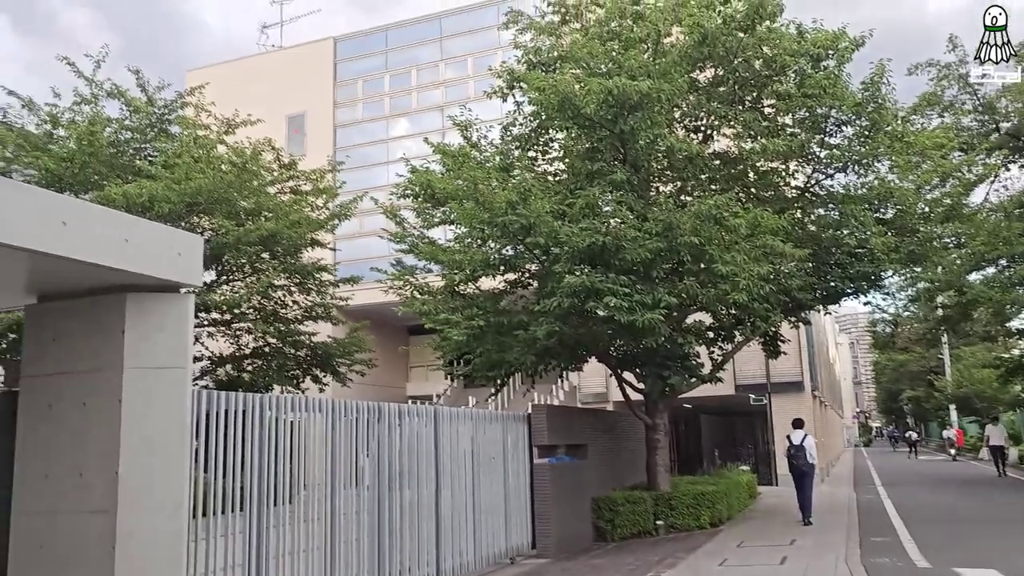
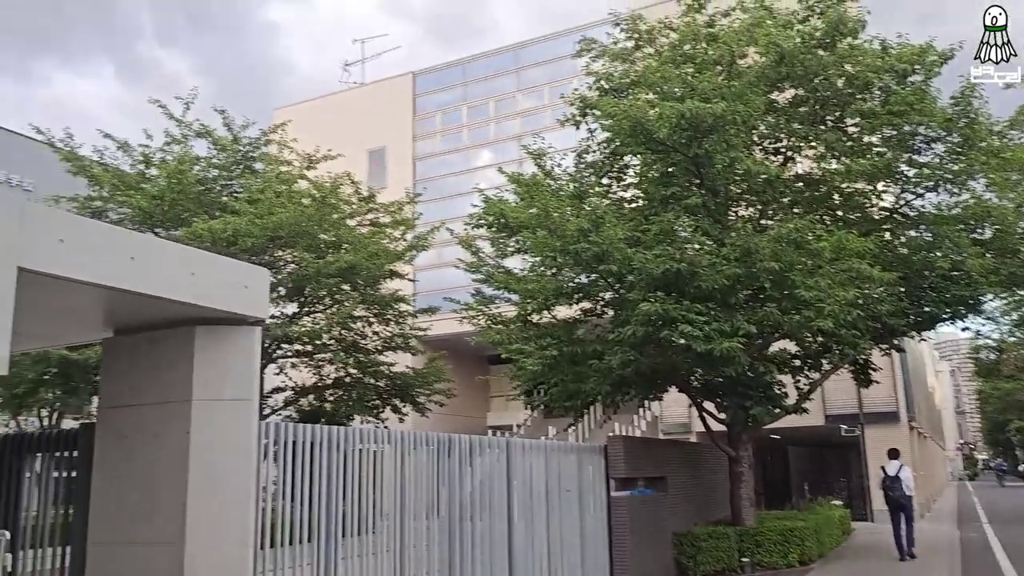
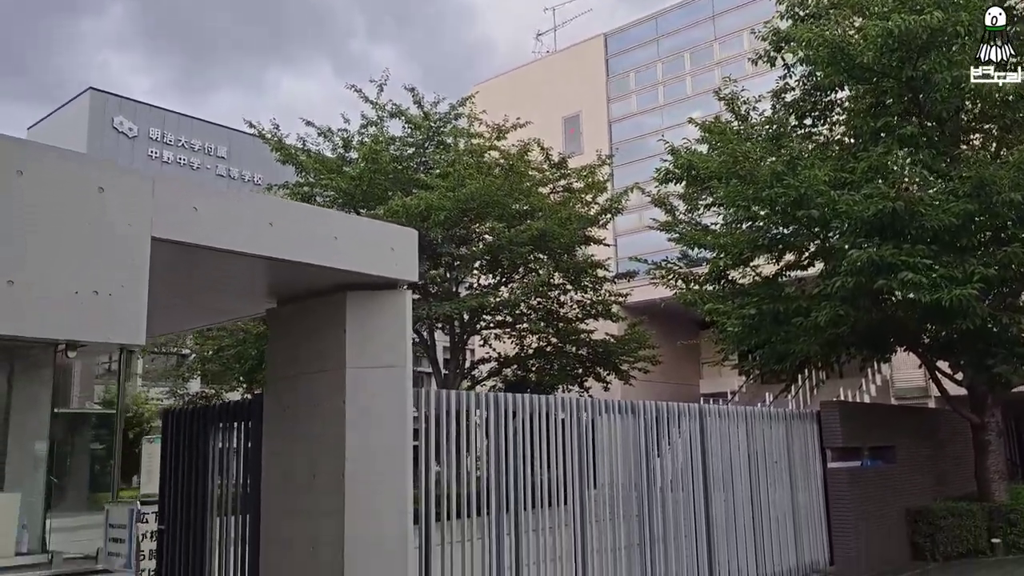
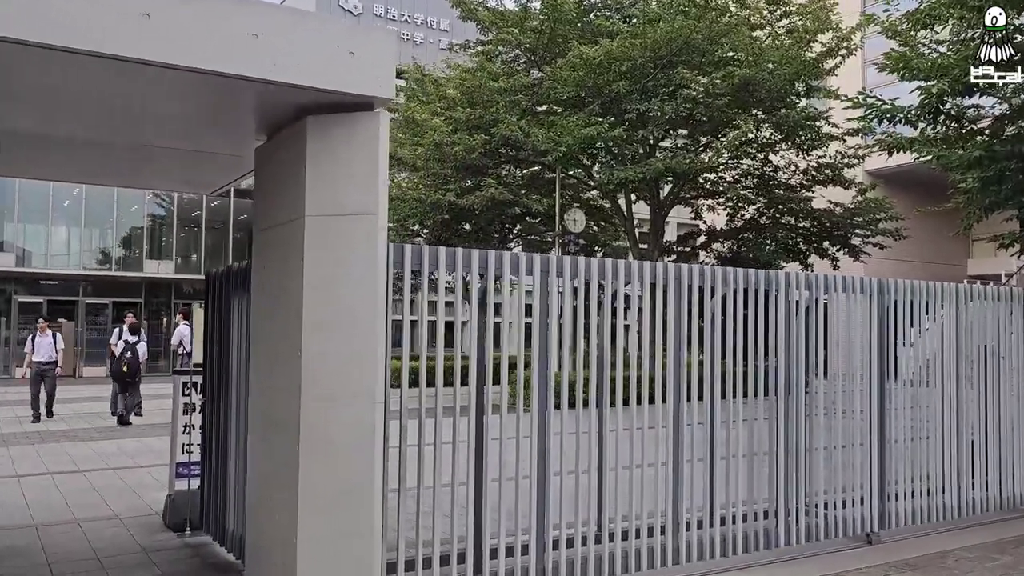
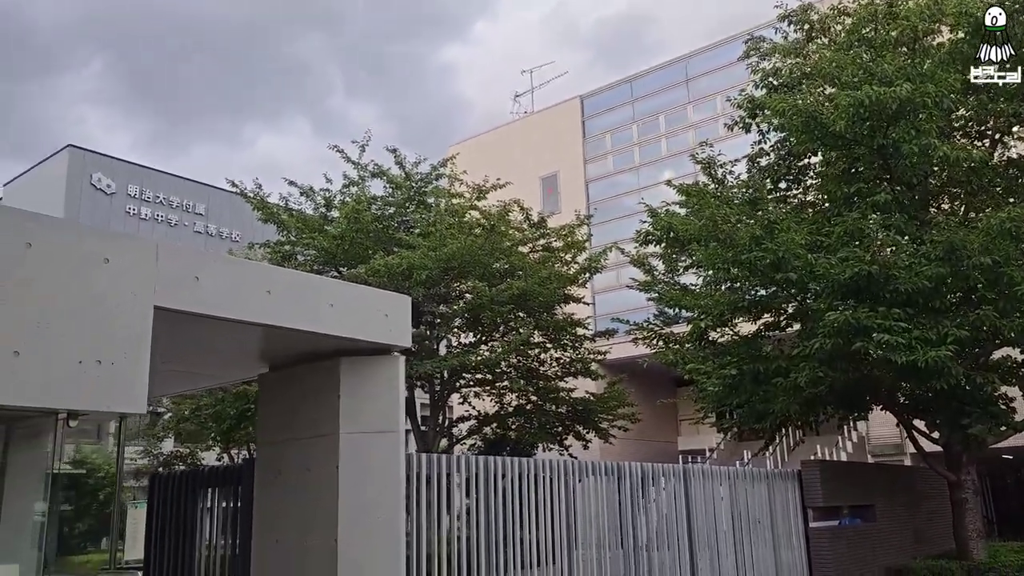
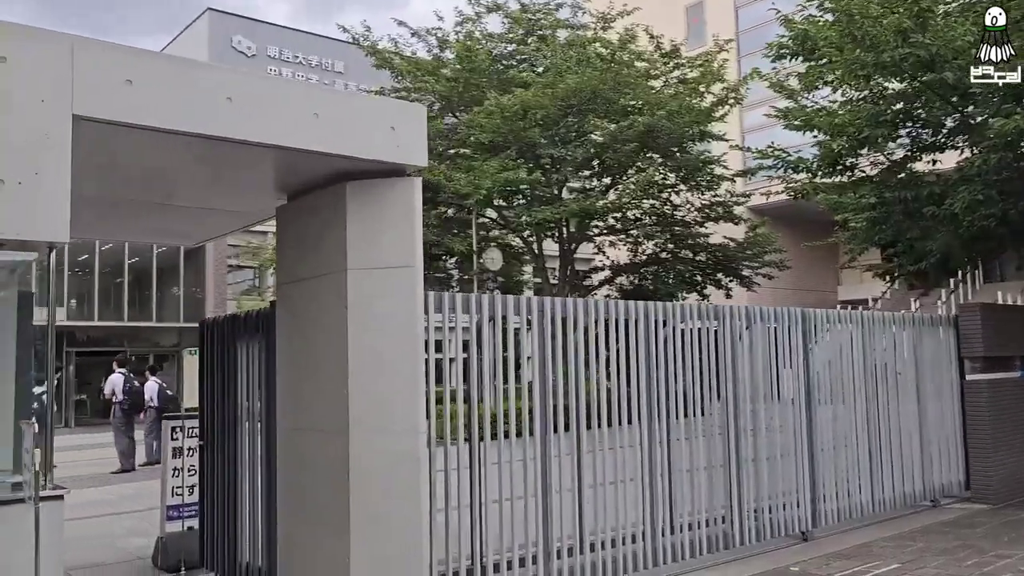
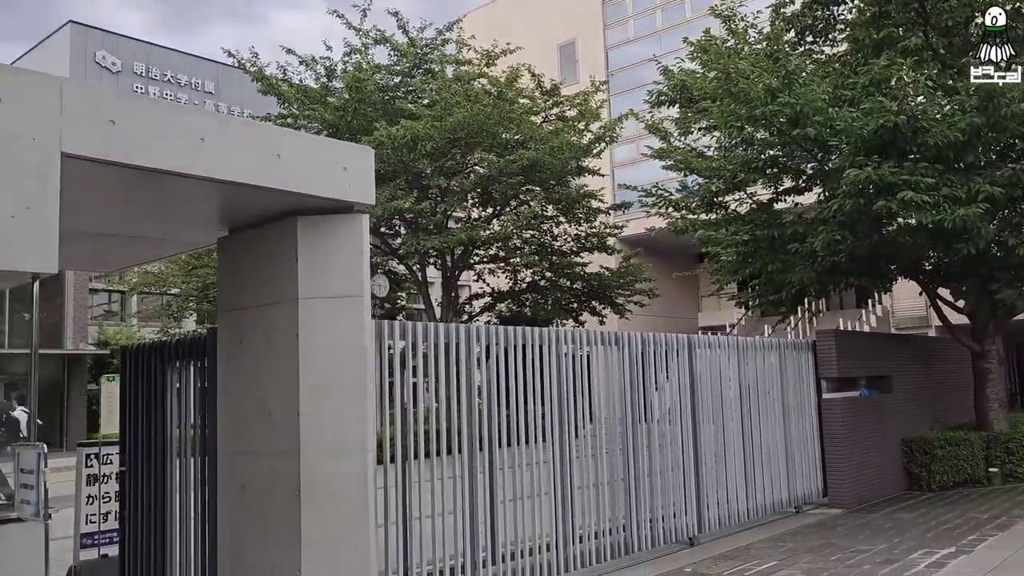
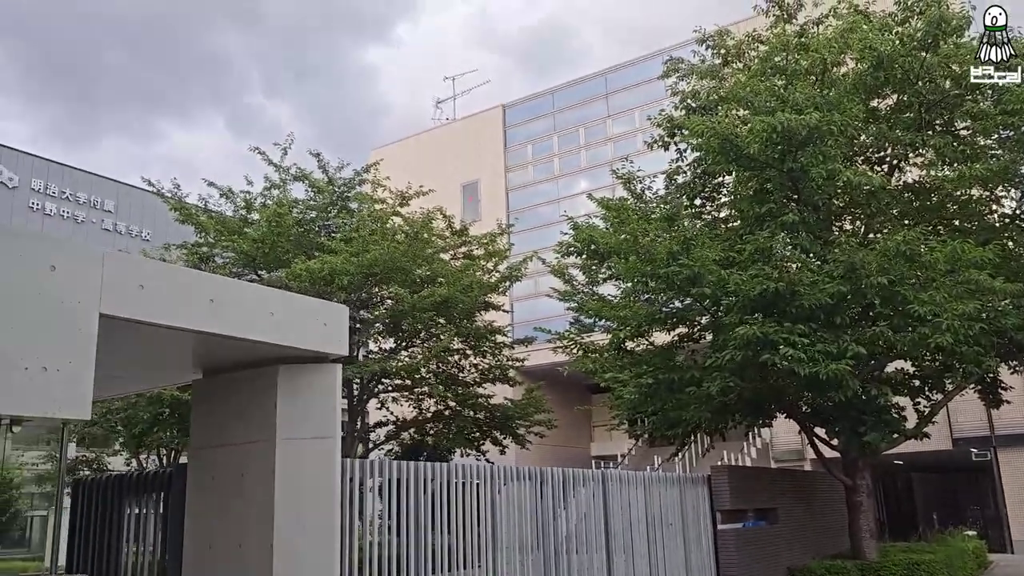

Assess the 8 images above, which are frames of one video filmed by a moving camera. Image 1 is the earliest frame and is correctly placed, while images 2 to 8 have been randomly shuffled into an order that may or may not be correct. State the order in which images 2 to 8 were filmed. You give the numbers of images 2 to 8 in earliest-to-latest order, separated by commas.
2, 8, 5, 3, 7, 6, 4
